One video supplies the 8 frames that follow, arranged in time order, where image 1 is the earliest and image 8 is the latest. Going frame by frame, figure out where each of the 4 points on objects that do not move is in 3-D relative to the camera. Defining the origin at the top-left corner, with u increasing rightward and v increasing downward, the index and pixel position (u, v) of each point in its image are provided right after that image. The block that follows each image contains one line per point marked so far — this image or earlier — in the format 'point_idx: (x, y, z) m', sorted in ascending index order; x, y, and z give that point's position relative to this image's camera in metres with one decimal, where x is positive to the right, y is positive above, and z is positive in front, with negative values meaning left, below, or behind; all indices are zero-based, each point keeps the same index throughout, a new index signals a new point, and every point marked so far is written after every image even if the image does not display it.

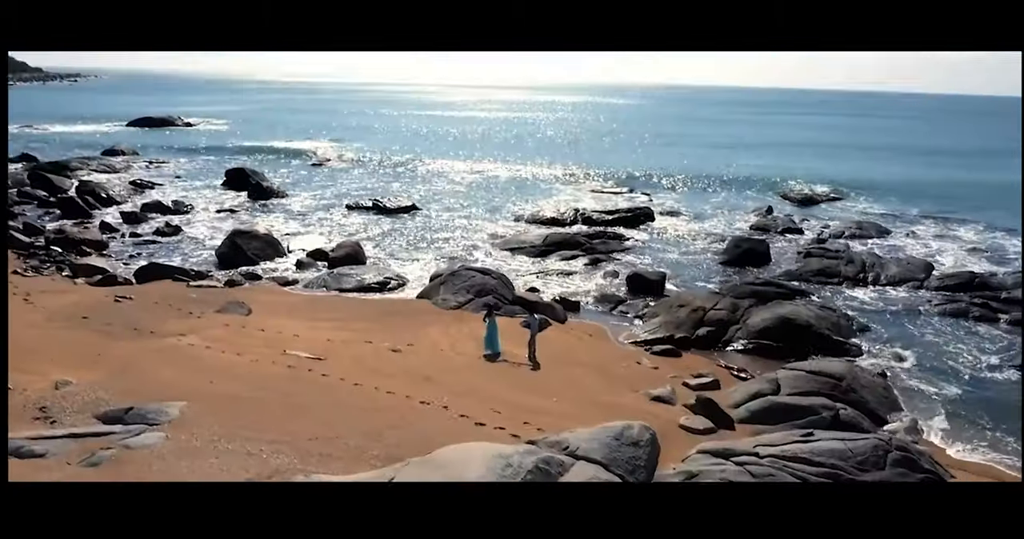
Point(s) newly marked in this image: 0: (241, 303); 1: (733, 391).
0: (-4.8, -0.6, +13.8) m
1: (+3.2, -1.7, +11.2) m
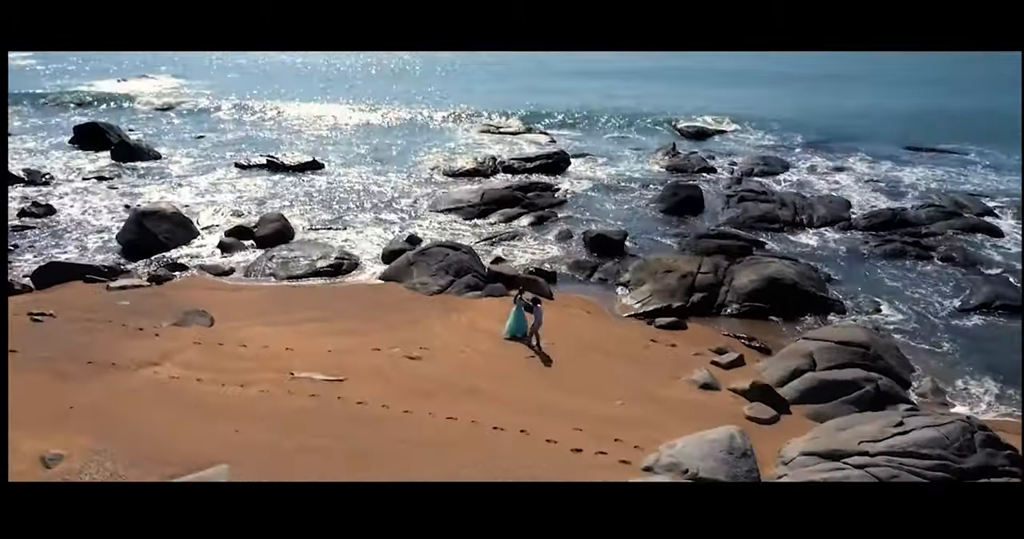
0: (-4.7, -0.6, +11.8) m
1: (+3.7, -1.4, +11.1) m
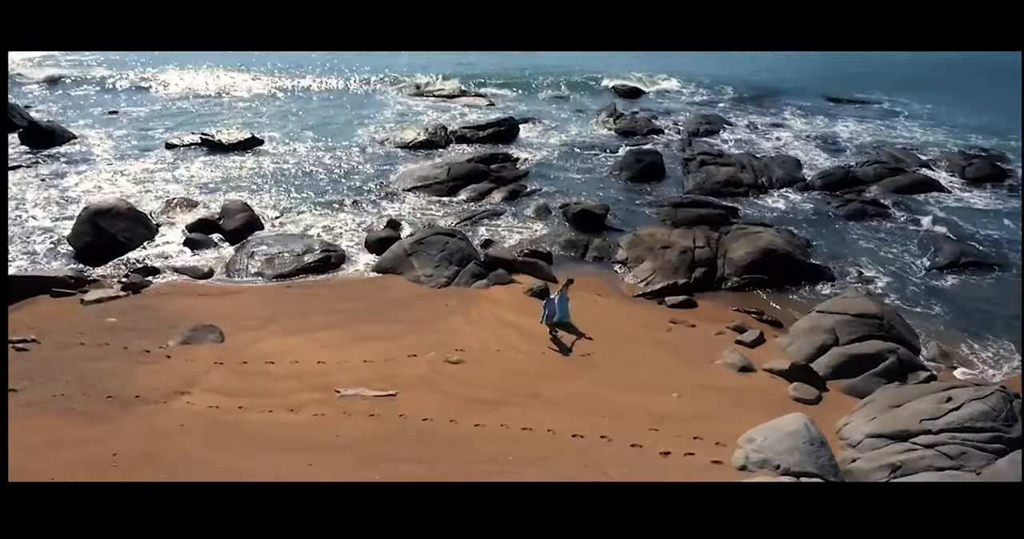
0: (-4.3, -0.8, +11.0) m
1: (+4.2, -1.1, +11.5) m
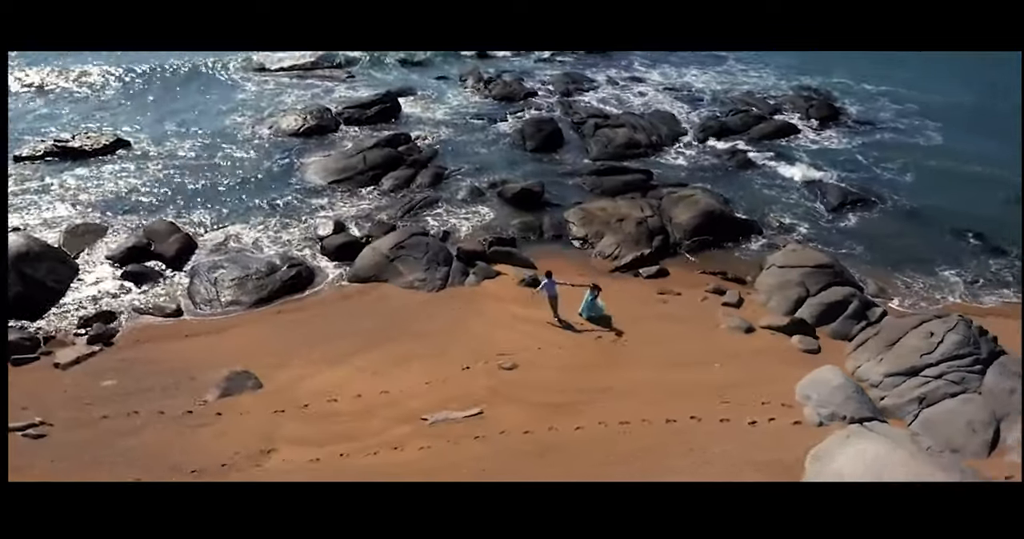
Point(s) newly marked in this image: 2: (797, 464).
0: (-3.6, -1.4, +10.4) m
1: (+4.4, -0.5, +13.1) m
2: (+3.3, -2.2, +8.7) m
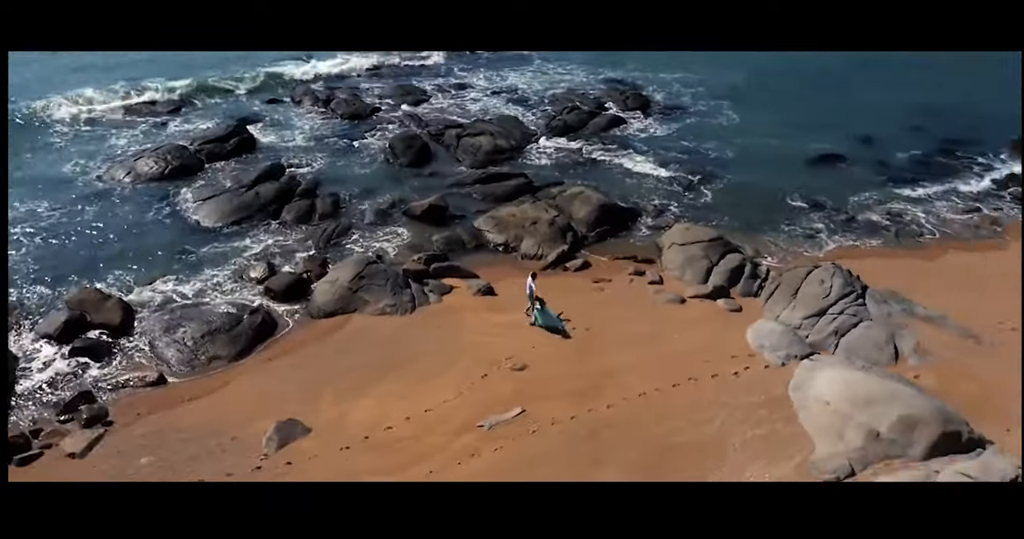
0: (-3.1, -2.1, +10.9) m
1: (+3.5, -0.1, +15.7) m
2: (+4.0, -1.8, +11.2) m
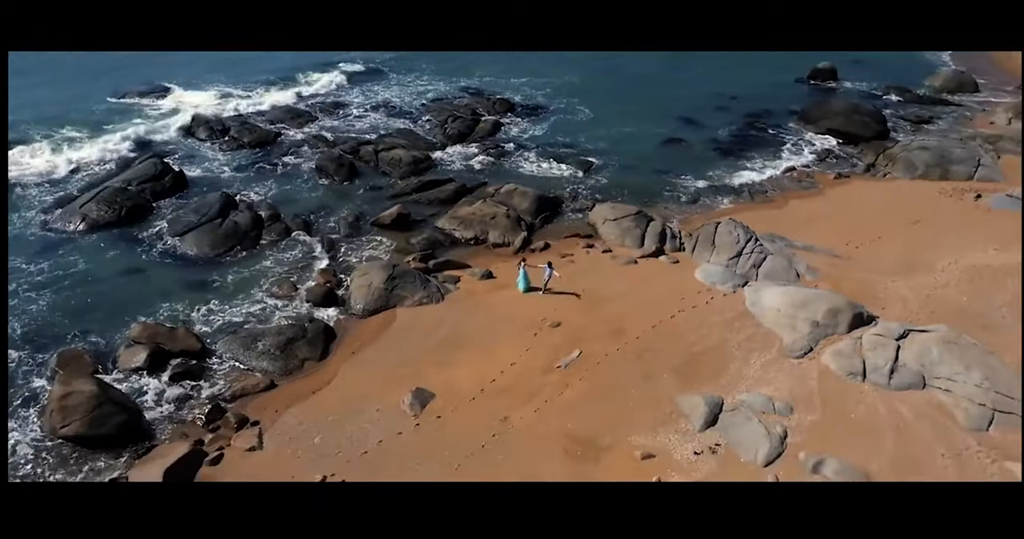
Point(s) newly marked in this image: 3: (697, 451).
0: (-1.7, -2.2, +13.8) m
1: (+2.9, +0.8, +20.3) m
2: (+4.9, -0.9, +16.2) m
3: (+3.0, -2.8, +12.3) m
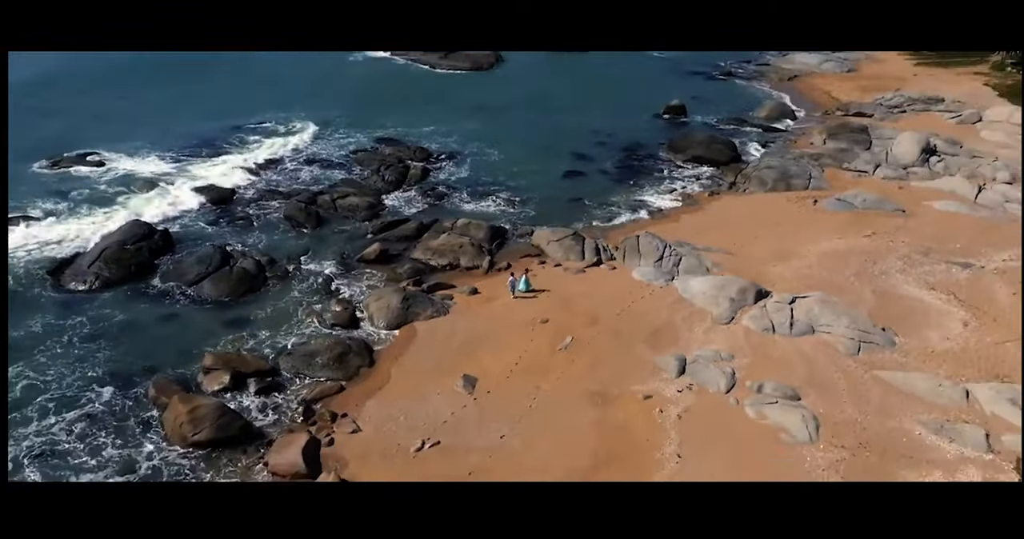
0: (-1.1, -2.5, +18.2) m
1: (+1.9, +0.5, +25.5) m
2: (+4.7, -0.8, +21.8) m
3: (+3.8, -2.7, +17.6) m
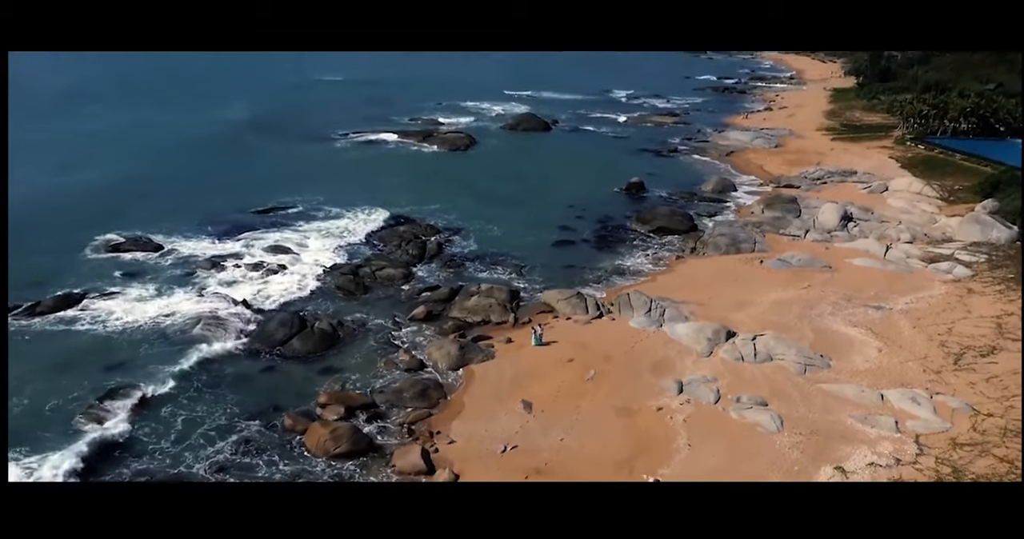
0: (+0.3, -4.1, +24.4) m
1: (+2.7, -1.7, +32.1) m
2: (+5.8, -2.5, +28.6) m
3: (+5.3, -4.1, +24.2) m
